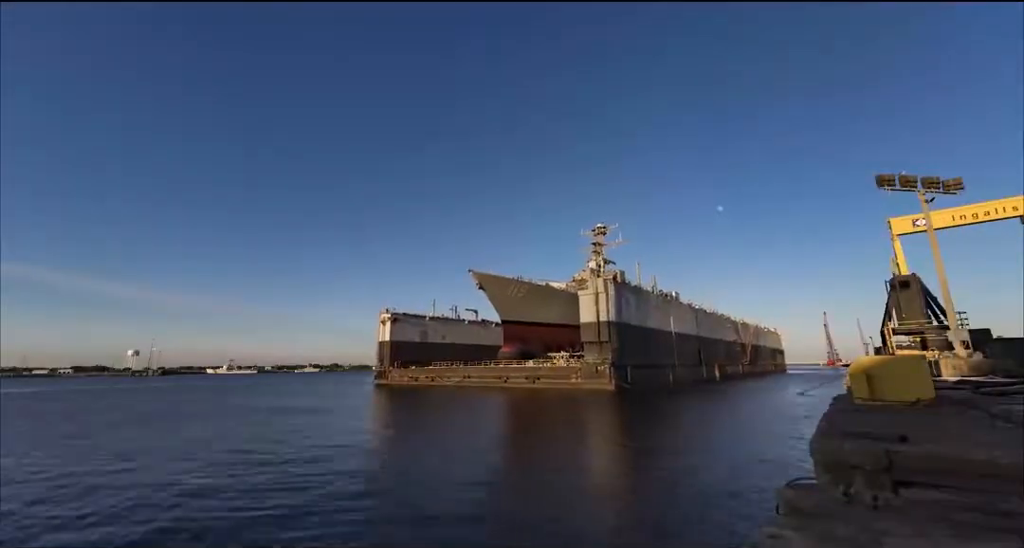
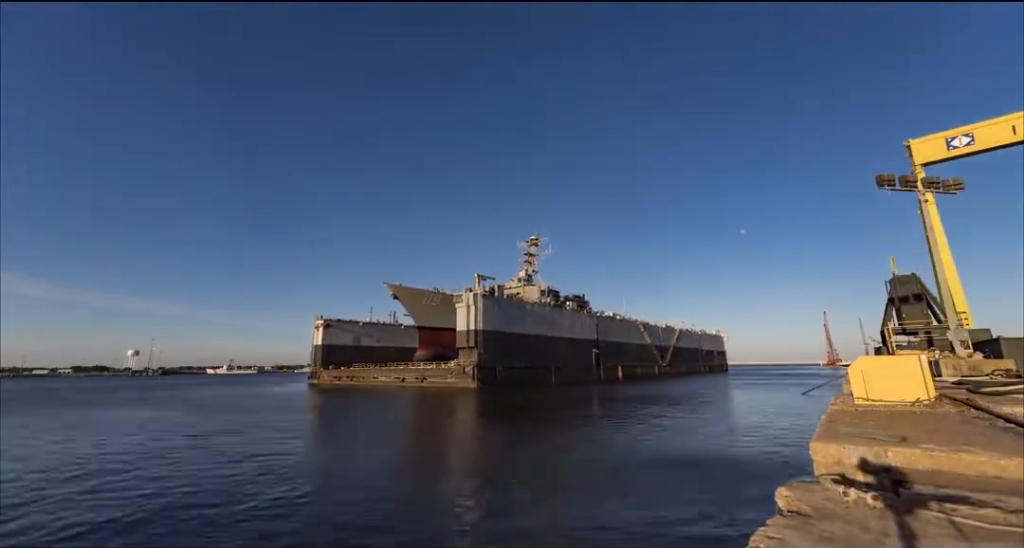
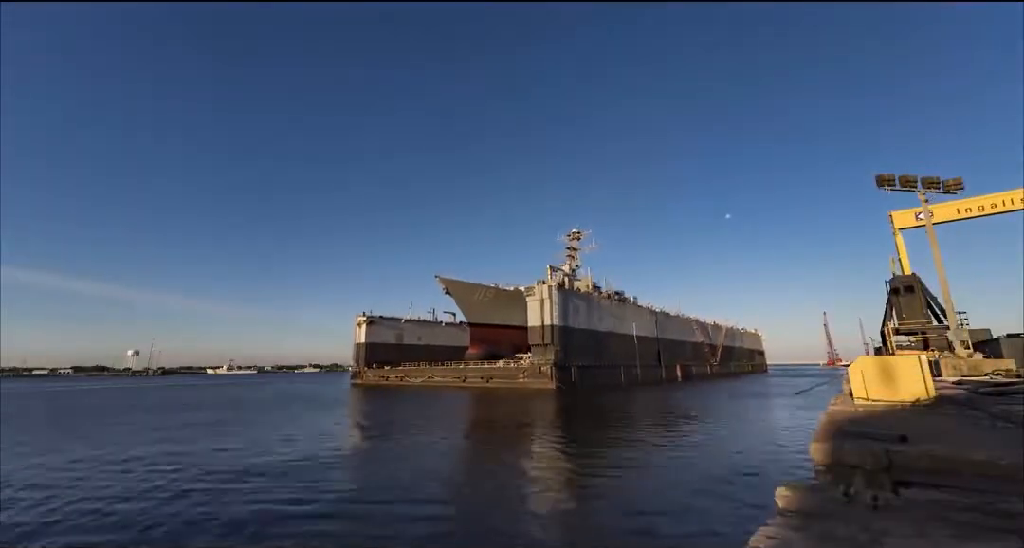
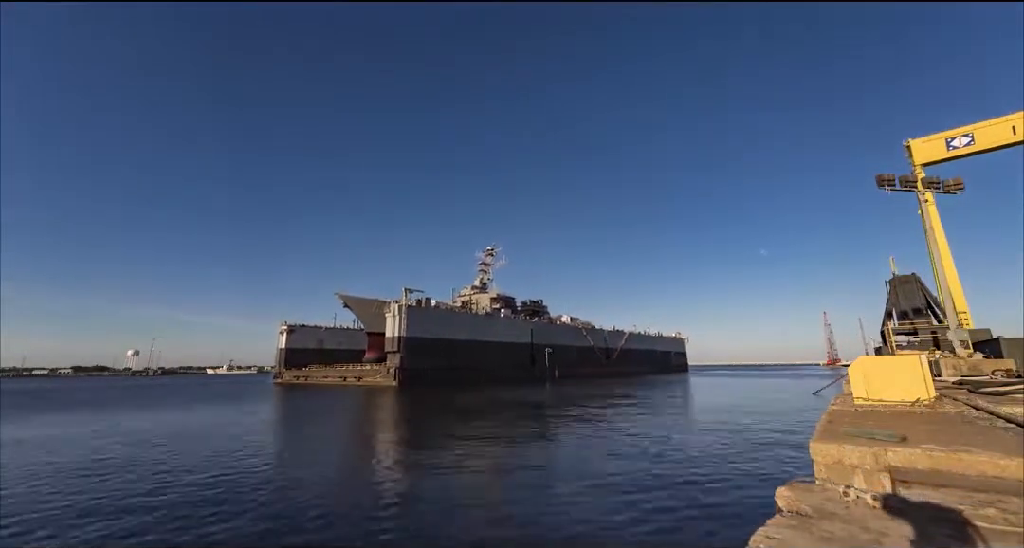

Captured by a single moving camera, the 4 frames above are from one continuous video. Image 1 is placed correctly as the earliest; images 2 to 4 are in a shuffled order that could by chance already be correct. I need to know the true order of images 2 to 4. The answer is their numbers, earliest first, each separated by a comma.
3, 2, 4
